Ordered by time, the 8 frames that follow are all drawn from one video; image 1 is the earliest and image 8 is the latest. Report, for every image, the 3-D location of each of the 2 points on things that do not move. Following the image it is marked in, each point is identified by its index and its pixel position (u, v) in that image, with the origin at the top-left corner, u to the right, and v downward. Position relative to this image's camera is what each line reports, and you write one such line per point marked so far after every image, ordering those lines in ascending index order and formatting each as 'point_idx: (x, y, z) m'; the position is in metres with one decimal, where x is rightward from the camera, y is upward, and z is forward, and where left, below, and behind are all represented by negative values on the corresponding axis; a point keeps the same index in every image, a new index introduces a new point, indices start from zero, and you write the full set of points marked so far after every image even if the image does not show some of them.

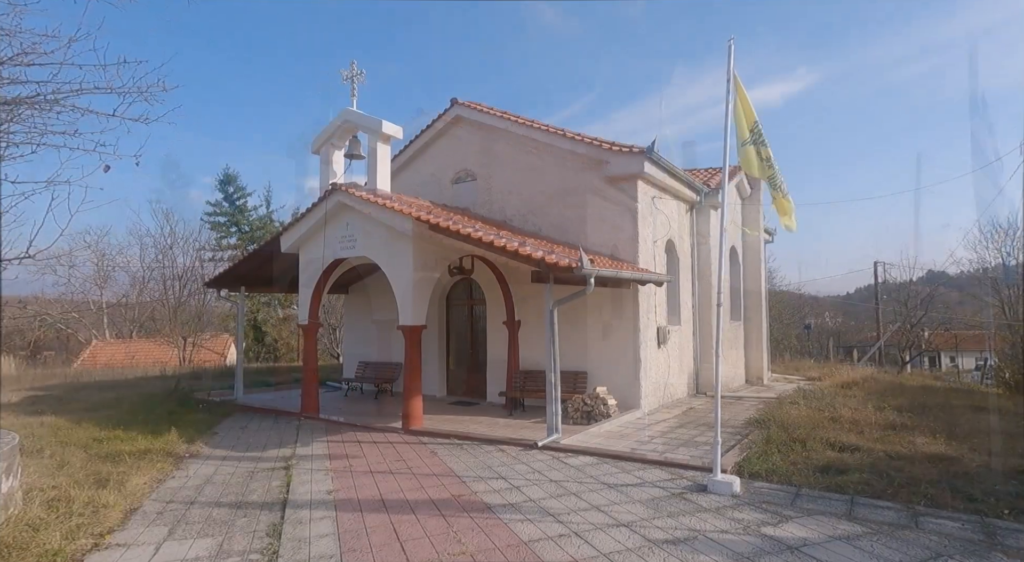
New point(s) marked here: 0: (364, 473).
0: (-1.6, -2.1, +6.2) m
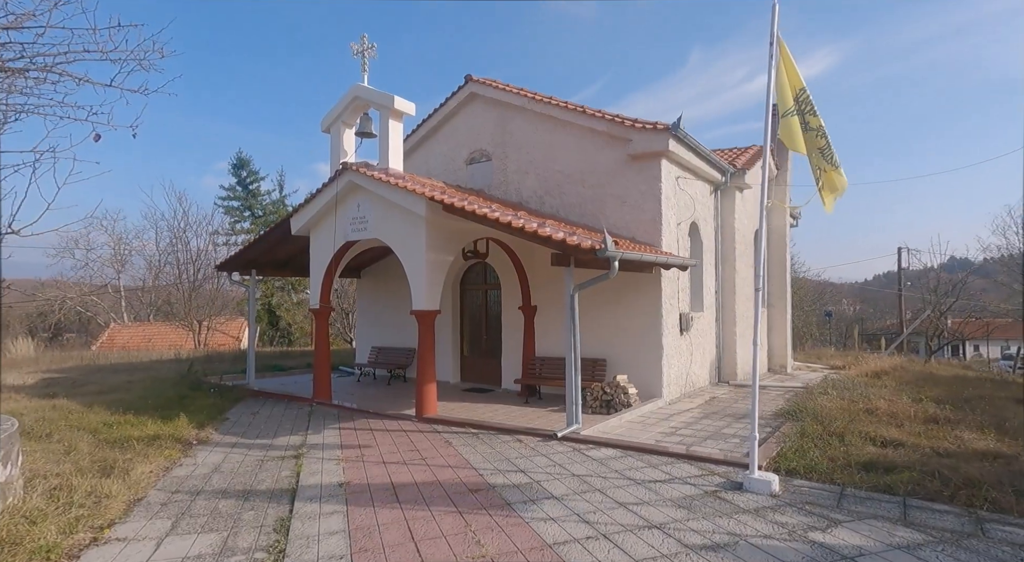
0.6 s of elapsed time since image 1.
0: (-1.4, -1.9, +6.0) m
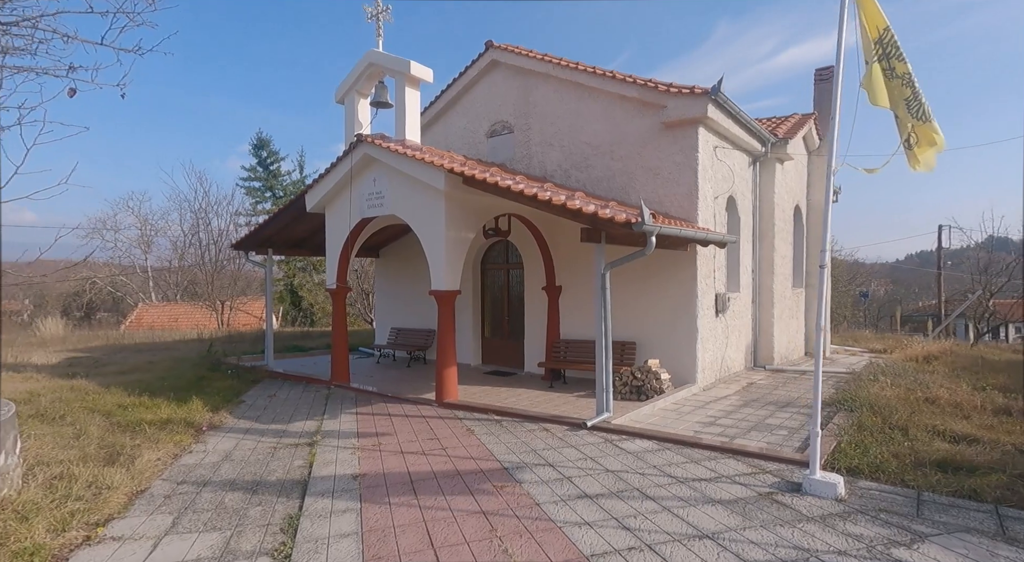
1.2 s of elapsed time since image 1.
0: (-1.2, -1.7, +5.6) m
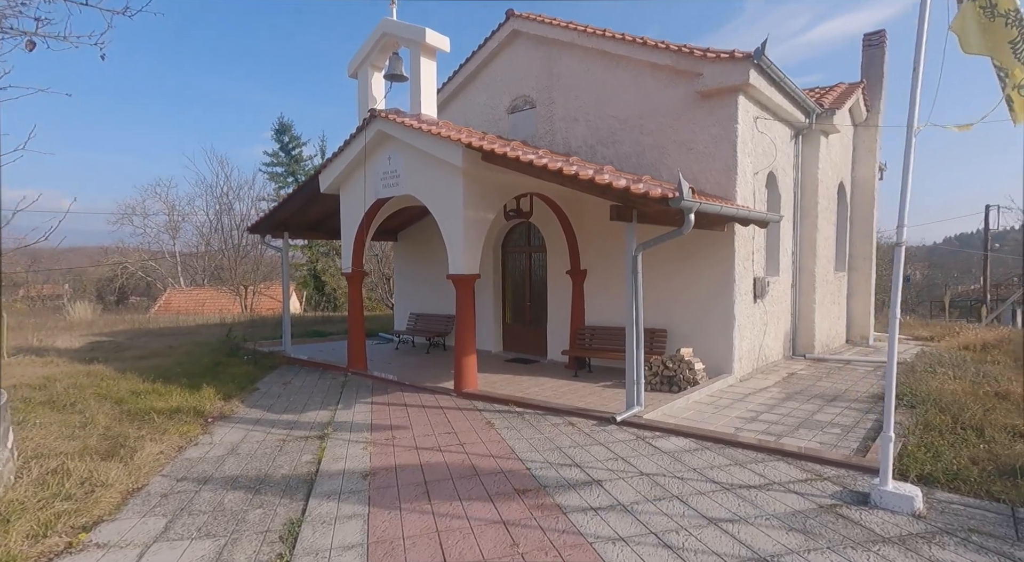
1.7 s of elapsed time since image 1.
0: (-1.0, -1.6, +5.2) m
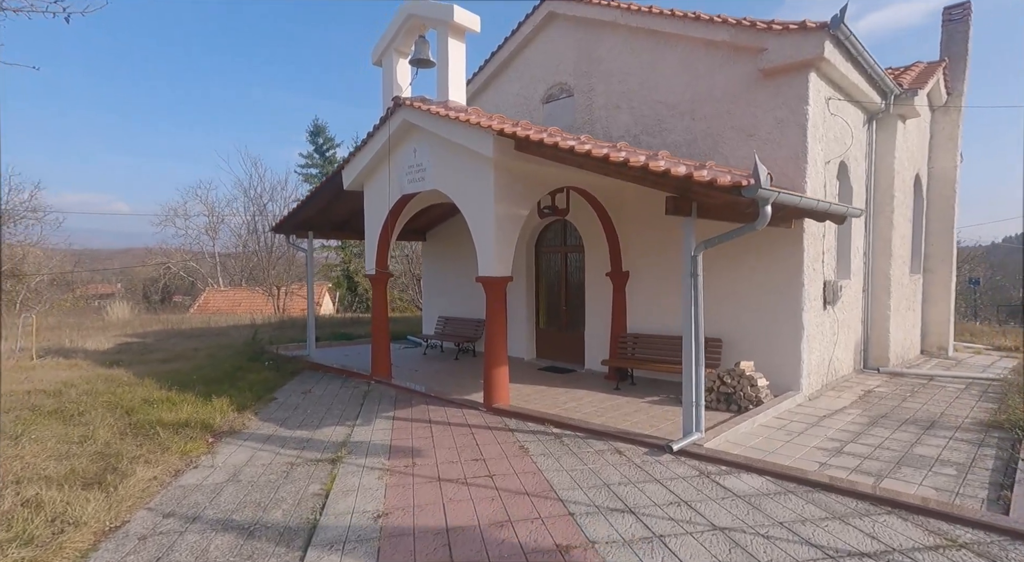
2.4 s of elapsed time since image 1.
0: (-0.7, -1.6, +4.5) m
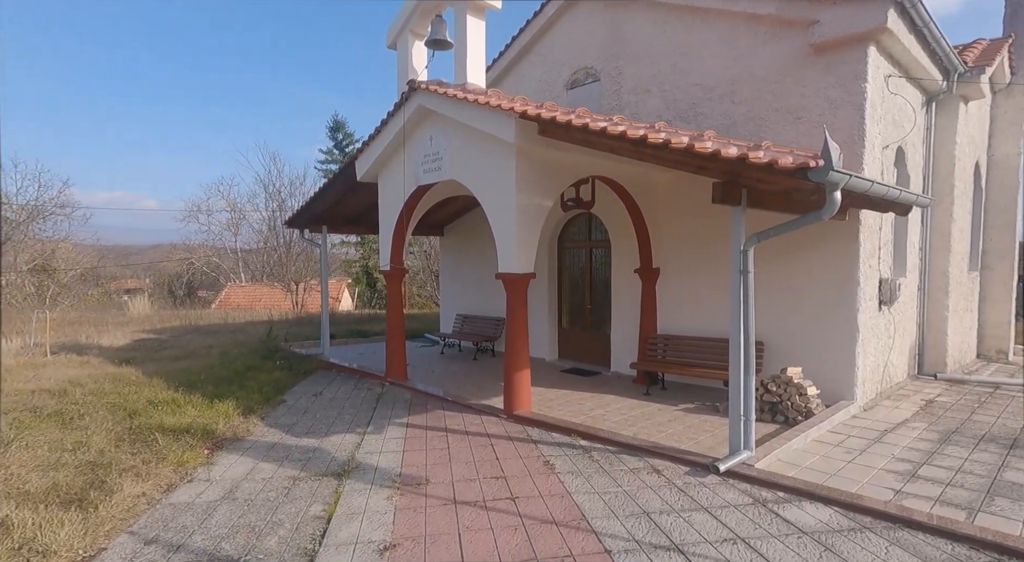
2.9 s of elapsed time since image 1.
0: (-0.5, -1.6, +4.0) m
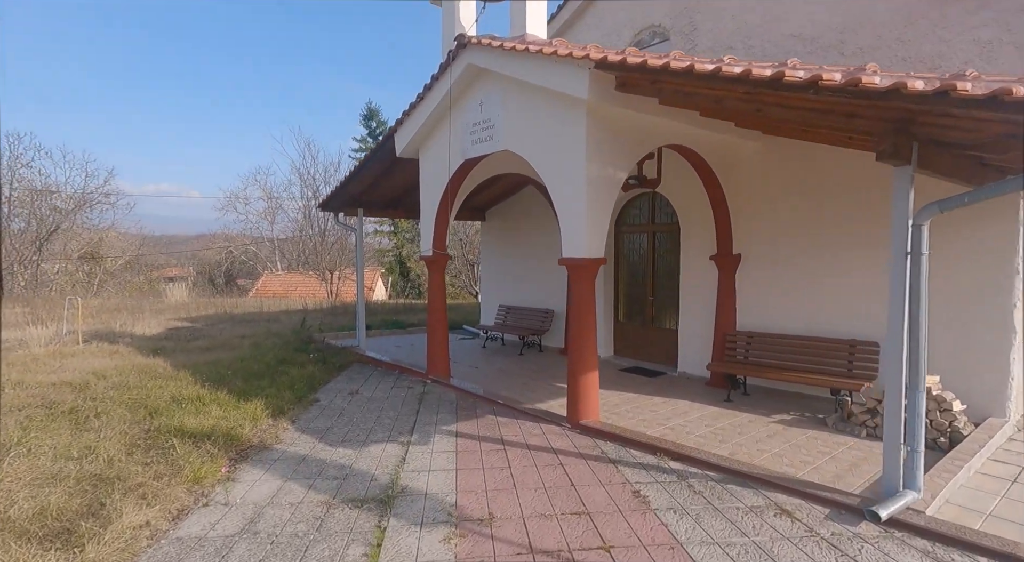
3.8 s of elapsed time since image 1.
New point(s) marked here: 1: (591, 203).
0: (0.0, -1.5, +3.1) m
1: (+0.7, +0.7, +5.2) m
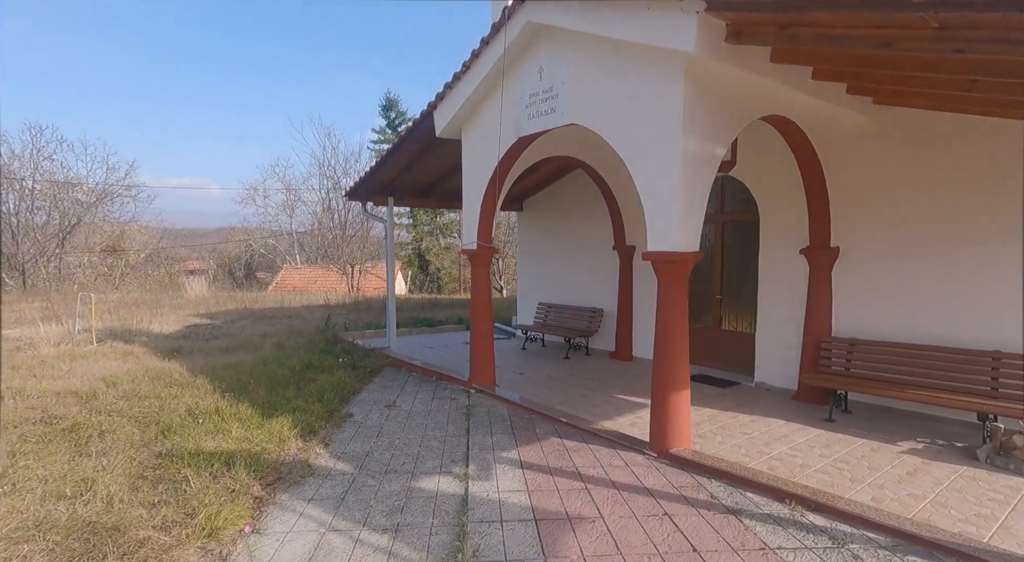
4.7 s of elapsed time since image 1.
0: (+0.6, -1.5, +2.2) m
1: (+1.4, +0.7, +4.2) m
